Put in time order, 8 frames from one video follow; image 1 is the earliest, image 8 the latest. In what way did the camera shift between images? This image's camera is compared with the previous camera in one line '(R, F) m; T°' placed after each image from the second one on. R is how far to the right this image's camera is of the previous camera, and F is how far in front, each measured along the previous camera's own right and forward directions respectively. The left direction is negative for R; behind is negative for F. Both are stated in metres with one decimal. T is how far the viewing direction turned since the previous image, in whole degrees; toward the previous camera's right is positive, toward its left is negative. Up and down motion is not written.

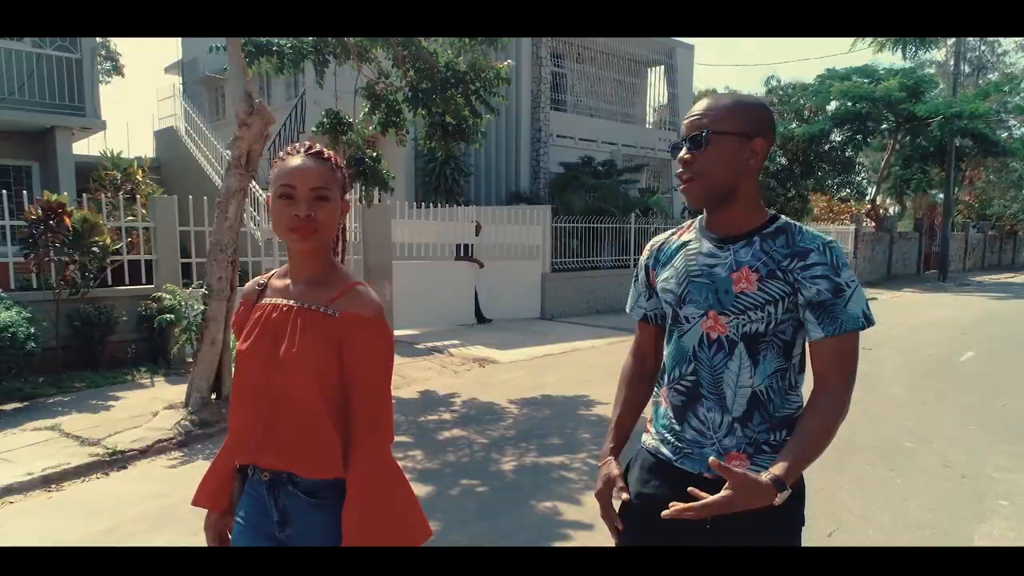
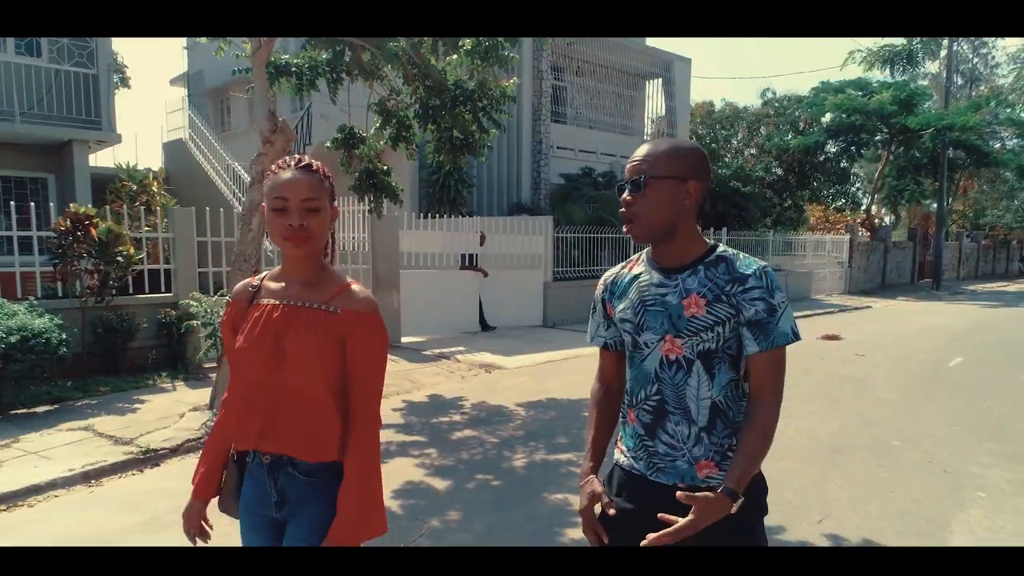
(-0.1, -0.3) m; 0°
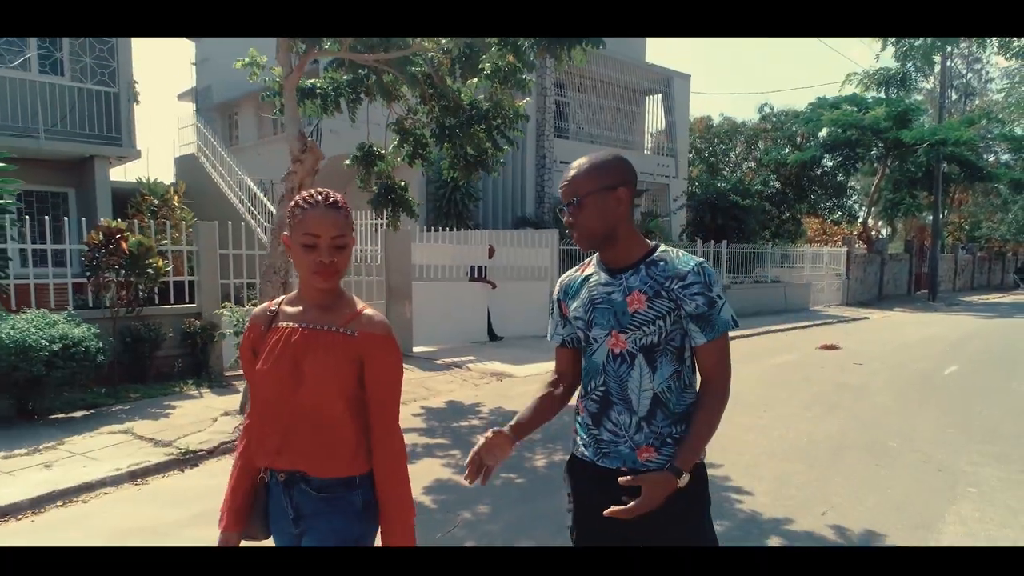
(-0.2, -0.3) m; 0°
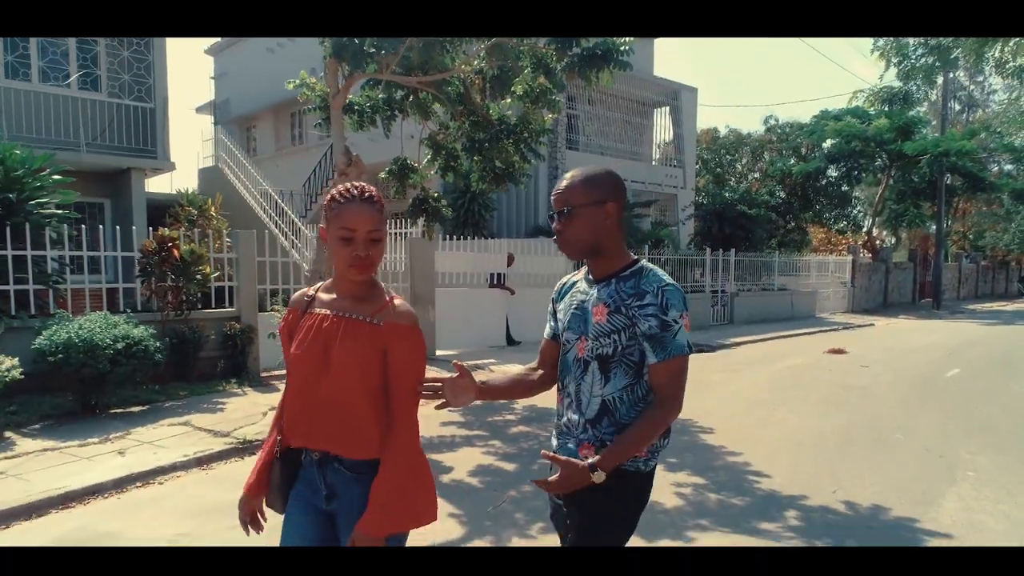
(-0.2, -0.5) m; 0°
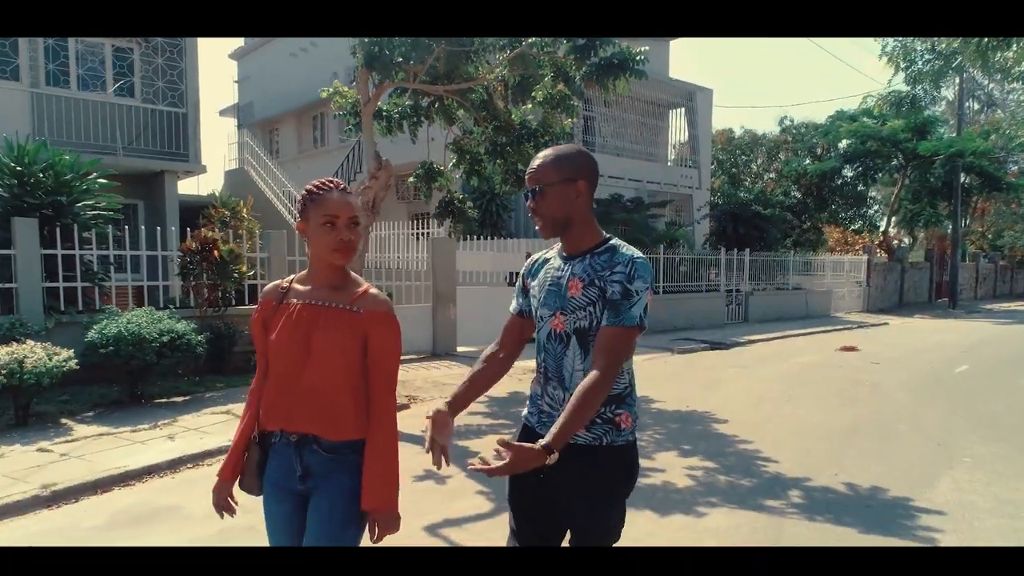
(-0.1, -0.4) m; -1°
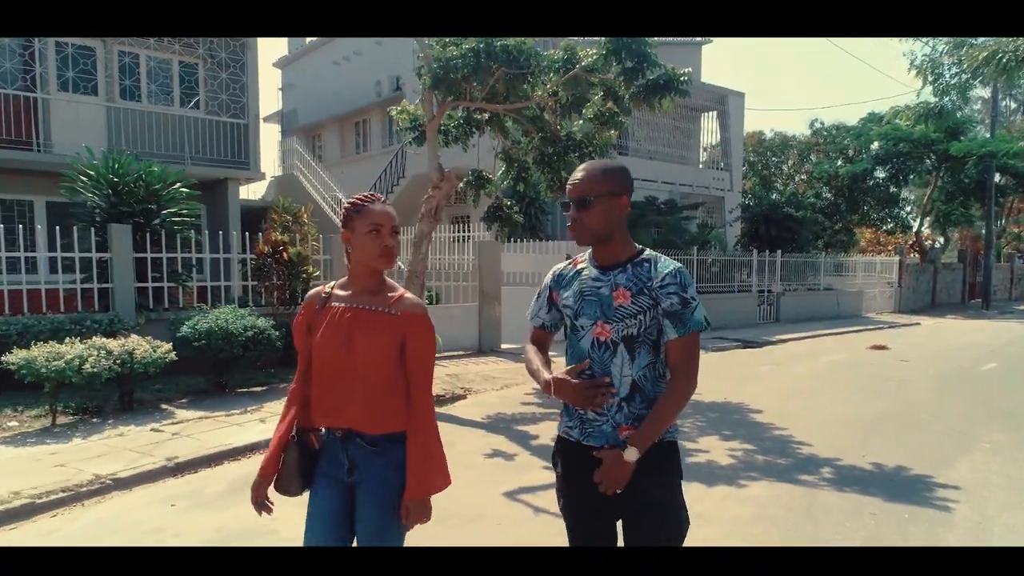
(-0.3, -0.6) m; -2°
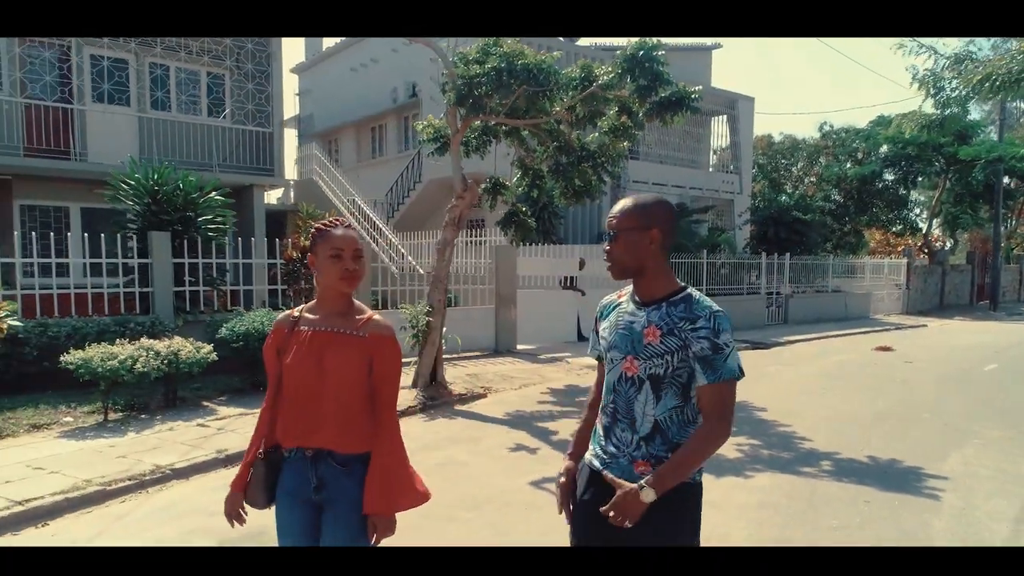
(-0.1, -0.4) m; -1°
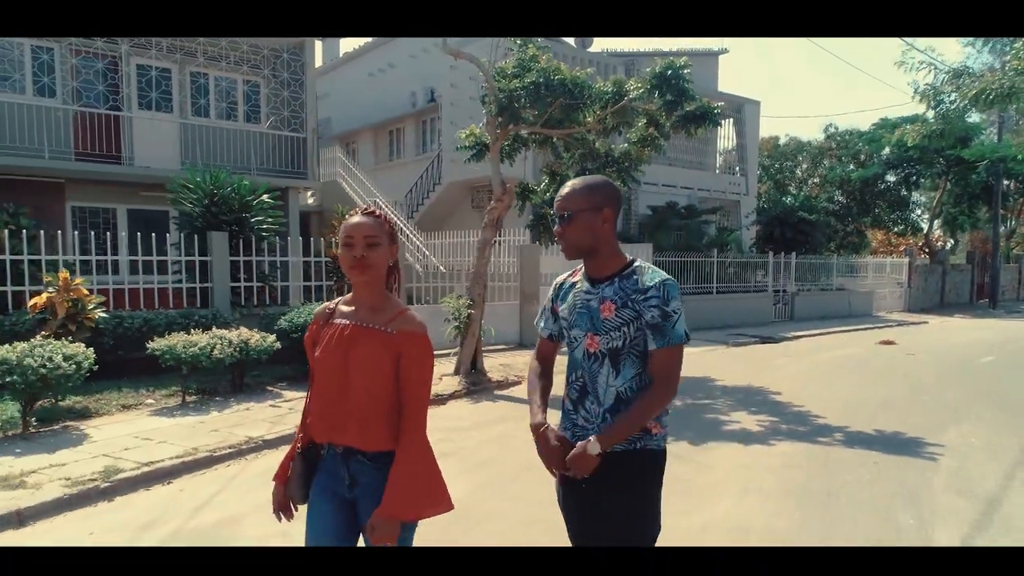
(-0.4, -0.7) m; 0°
